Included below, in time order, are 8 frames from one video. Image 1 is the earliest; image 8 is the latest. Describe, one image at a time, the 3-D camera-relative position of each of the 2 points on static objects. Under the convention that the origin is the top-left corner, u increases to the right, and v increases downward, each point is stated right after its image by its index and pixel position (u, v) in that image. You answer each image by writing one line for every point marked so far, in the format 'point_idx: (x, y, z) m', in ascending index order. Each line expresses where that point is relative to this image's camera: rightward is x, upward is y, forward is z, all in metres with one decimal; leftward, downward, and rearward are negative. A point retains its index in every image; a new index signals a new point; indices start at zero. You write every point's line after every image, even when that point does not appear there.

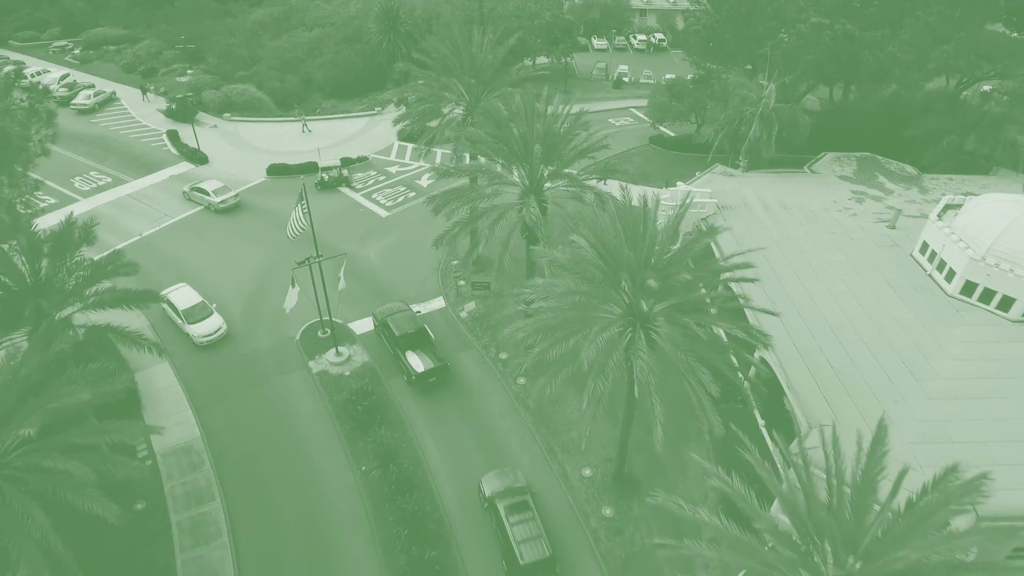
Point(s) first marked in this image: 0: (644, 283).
0: (+2.3, +0.1, +15.6) m
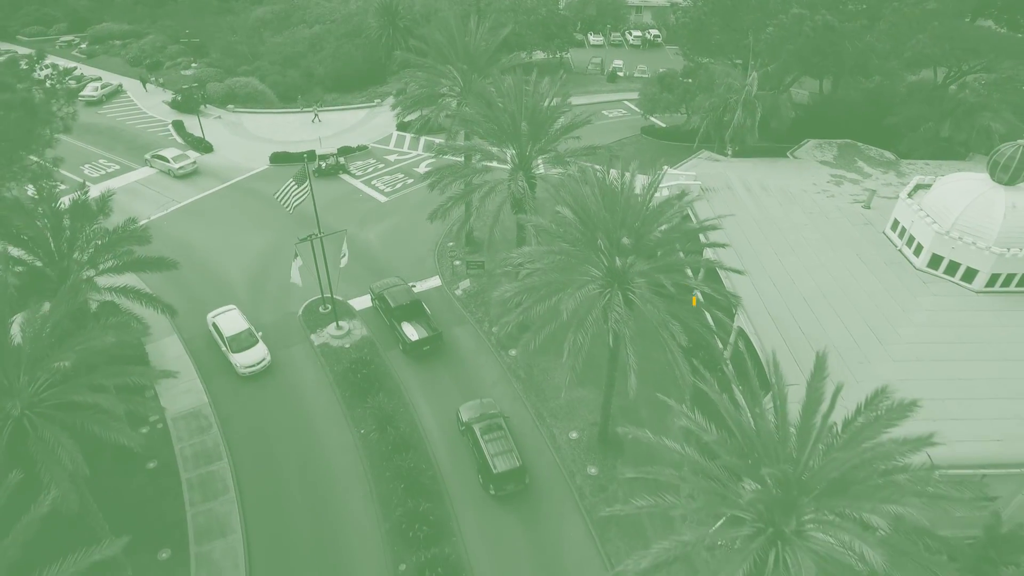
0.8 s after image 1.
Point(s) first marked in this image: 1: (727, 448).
0: (+2.0, +0.9, +16.9) m
1: (+2.9, -2.2, +12.1) m
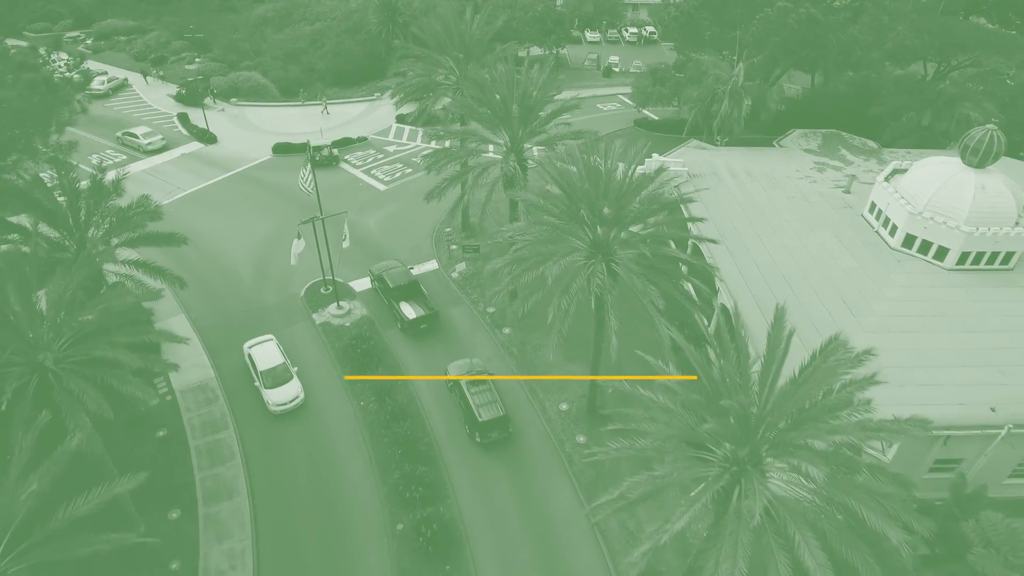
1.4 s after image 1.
0: (+1.8, +1.5, +18.0) m
1: (+2.7, -1.6, +13.2) m
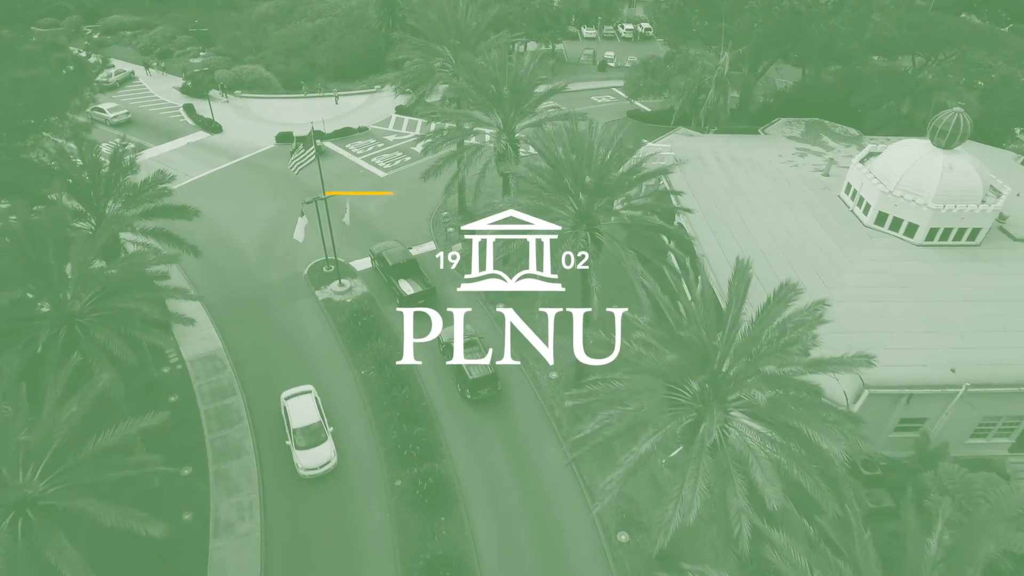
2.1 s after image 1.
0: (+1.6, +2.2, +19.3) m
1: (+2.5, -0.8, +14.5) m
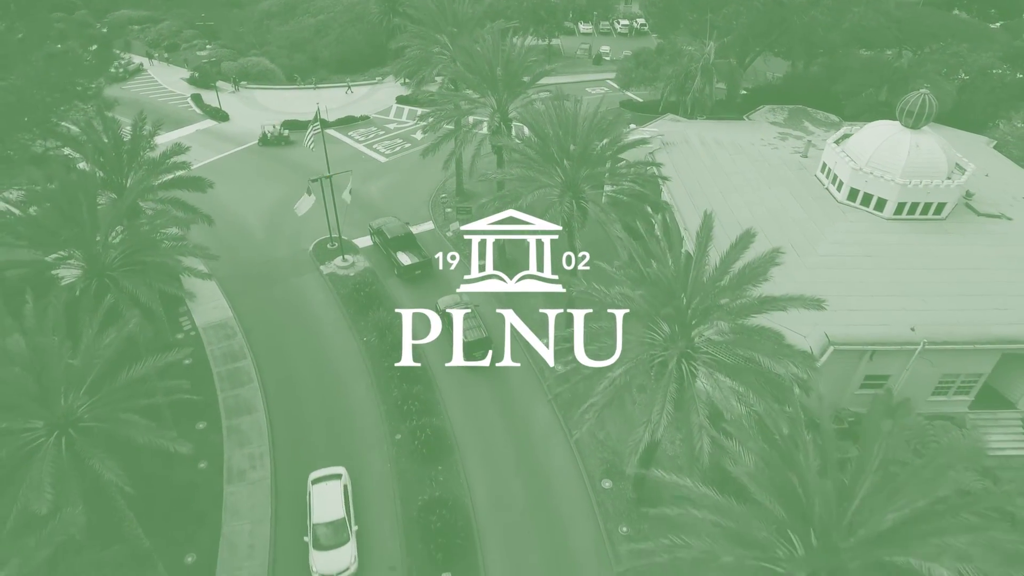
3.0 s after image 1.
0: (+1.4, +3.1, +21.0) m
1: (+2.3, +0.1, +16.2) m
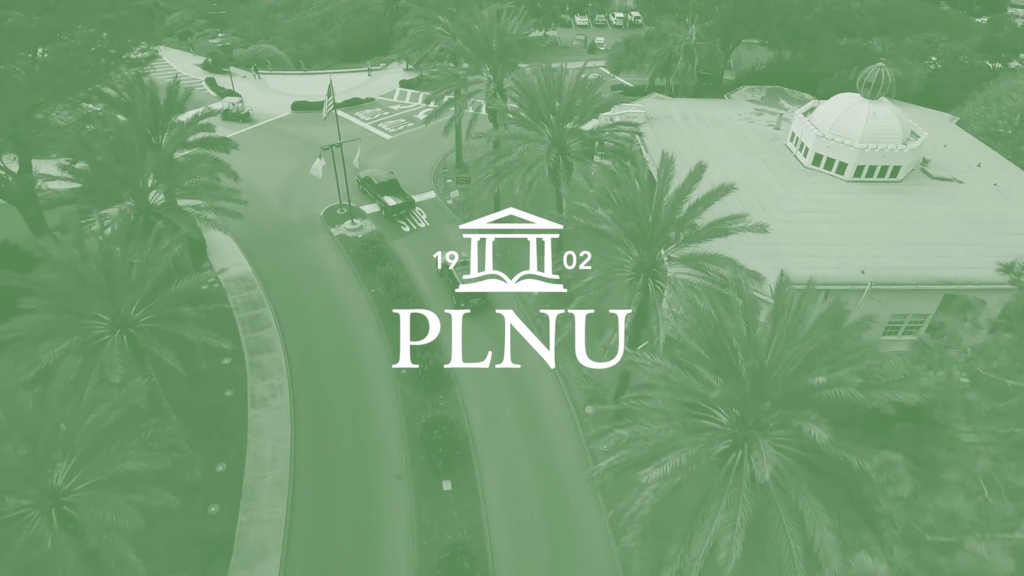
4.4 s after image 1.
0: (+1.2, +4.6, +23.7) m
1: (+2.1, +1.6, +18.9) m
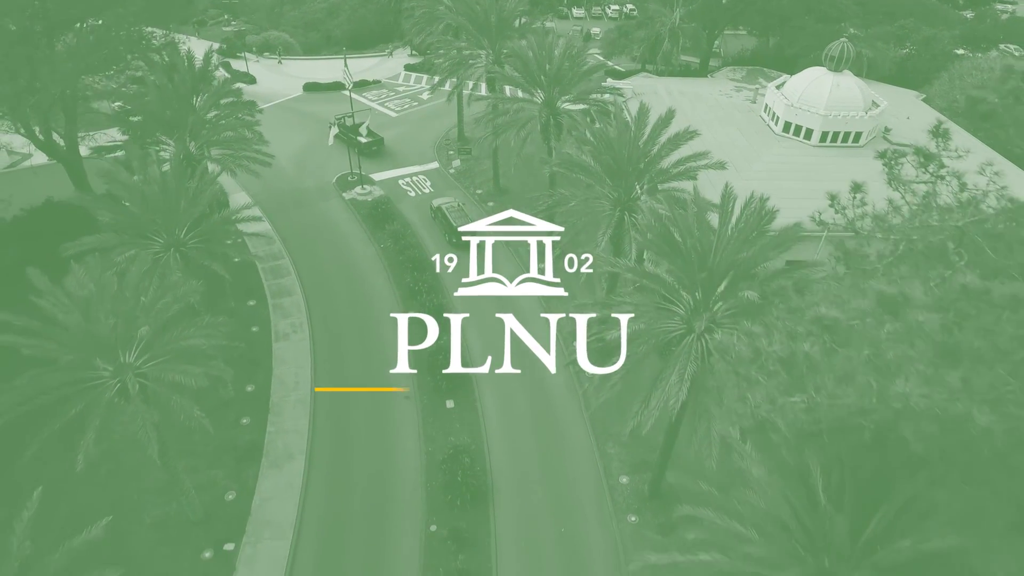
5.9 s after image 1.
0: (+1.1, +6.3, +26.7) m
1: (+1.9, +3.2, +21.9) m
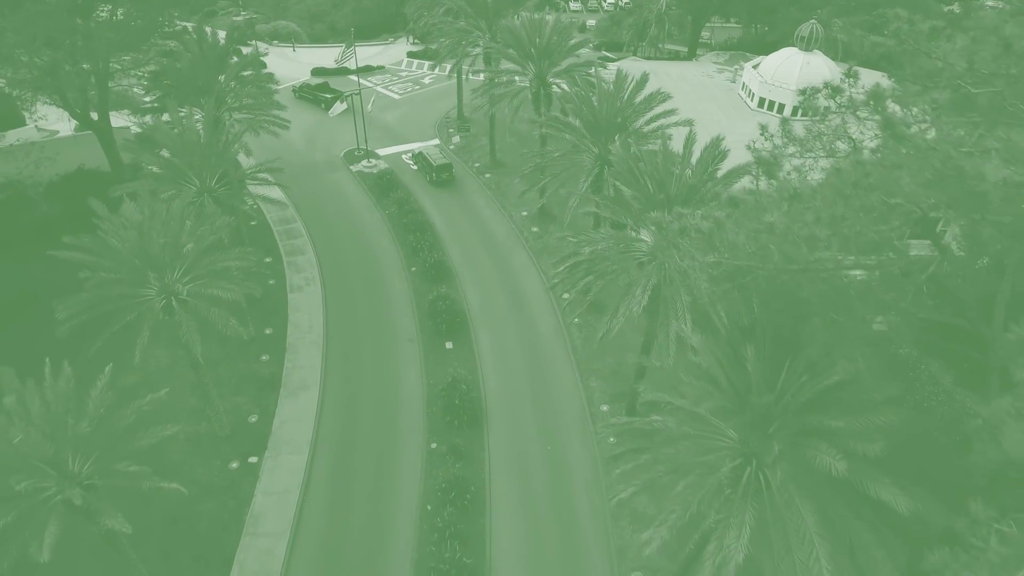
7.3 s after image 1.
0: (+0.9, +7.8, +29.4) m
1: (+1.7, +4.8, +24.6) m
